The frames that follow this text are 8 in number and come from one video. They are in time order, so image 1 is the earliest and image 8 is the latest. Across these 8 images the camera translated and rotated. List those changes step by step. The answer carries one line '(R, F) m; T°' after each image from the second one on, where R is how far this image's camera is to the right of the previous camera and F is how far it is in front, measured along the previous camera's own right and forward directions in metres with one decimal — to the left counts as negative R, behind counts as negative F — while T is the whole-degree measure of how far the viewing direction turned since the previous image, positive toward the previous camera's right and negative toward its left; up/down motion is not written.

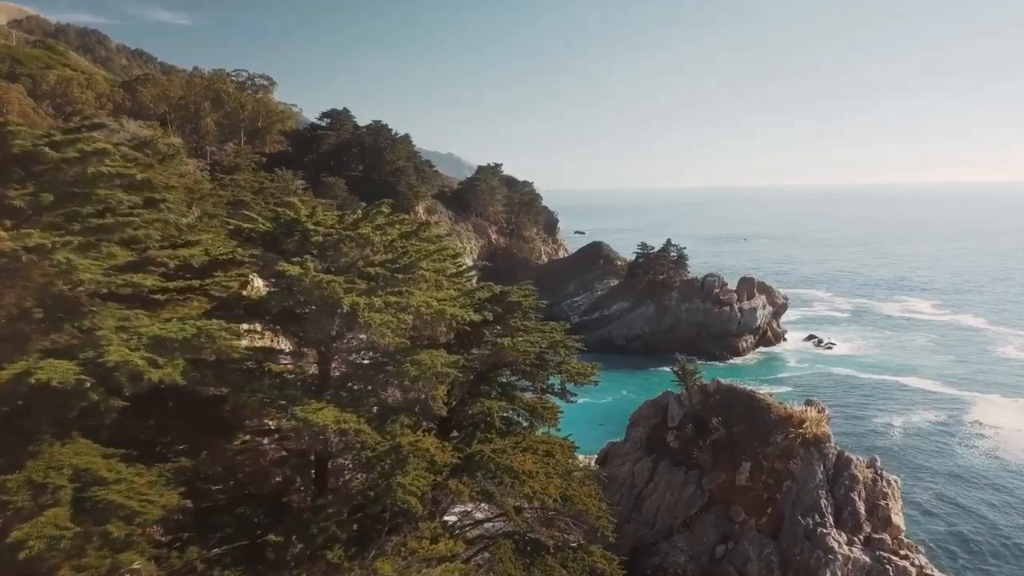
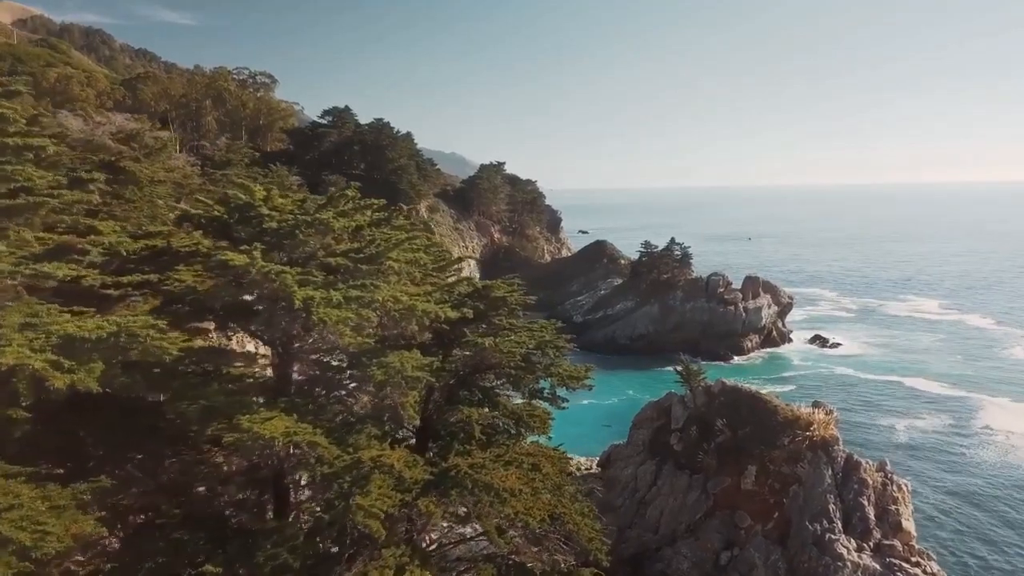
(+0.2, +0.8) m; 0°
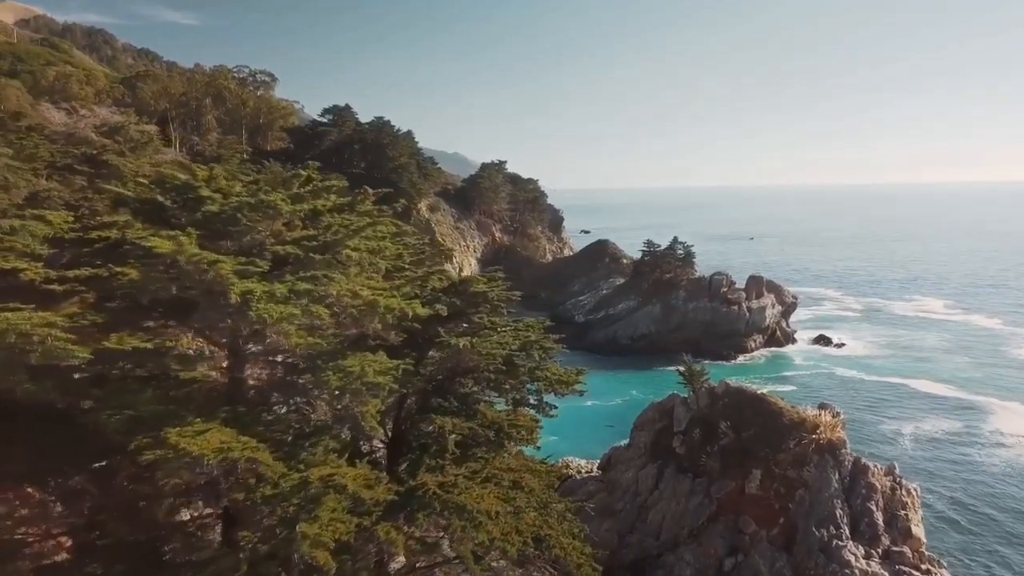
(+0.2, +0.7) m; 0°
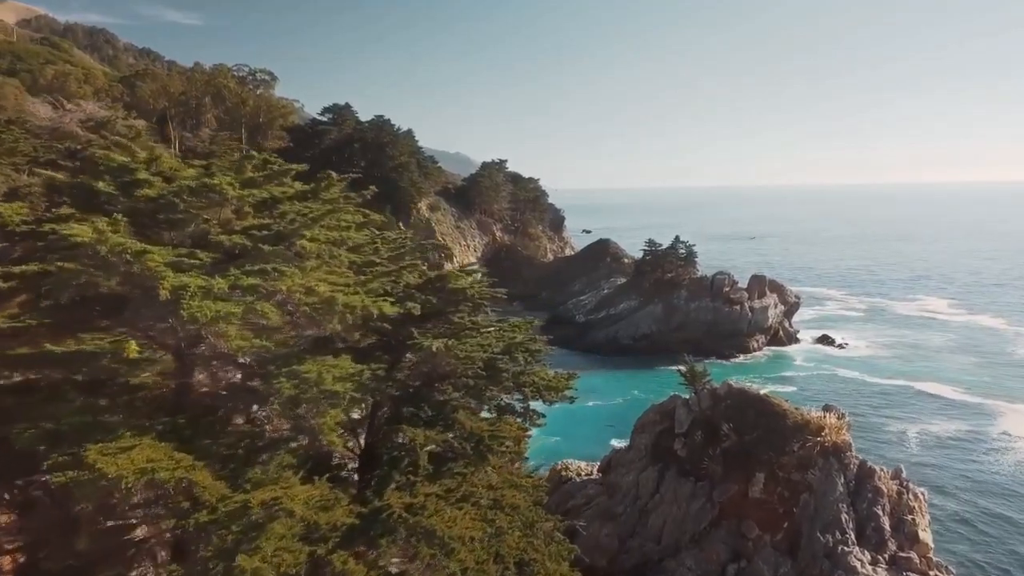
(+0.1, +0.6) m; 0°
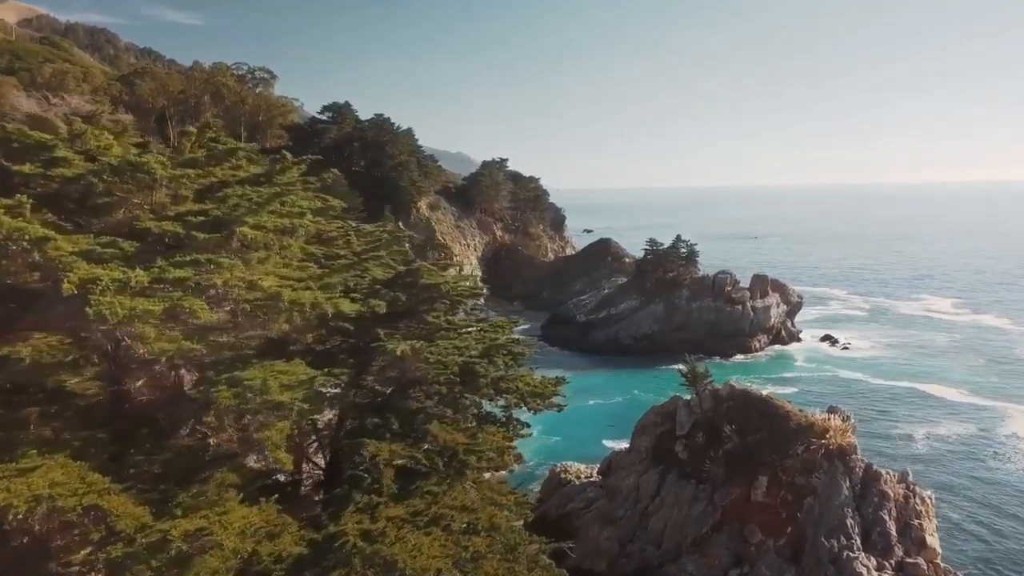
(+0.1, +0.6) m; 0°
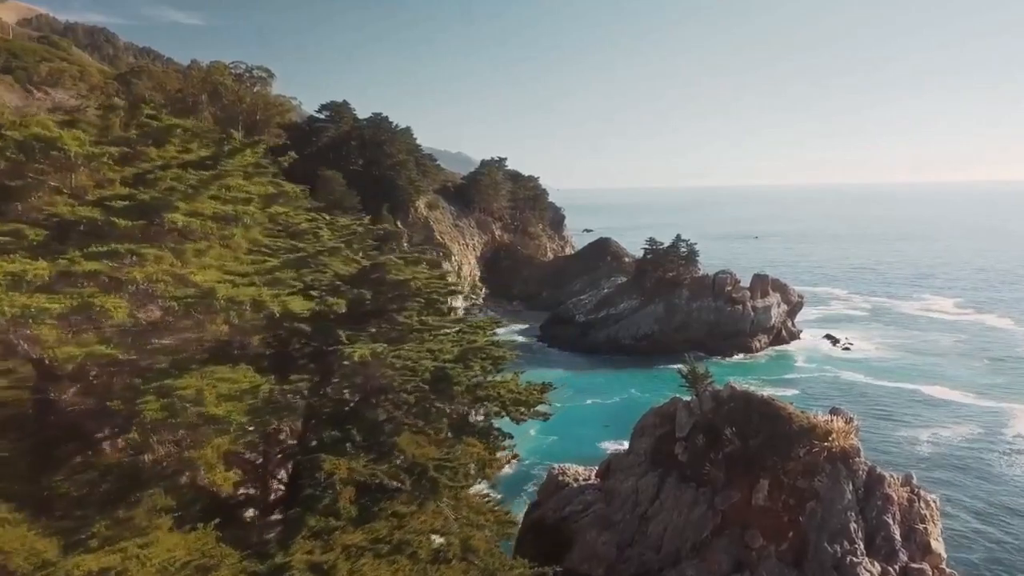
(+0.1, +0.5) m; 0°
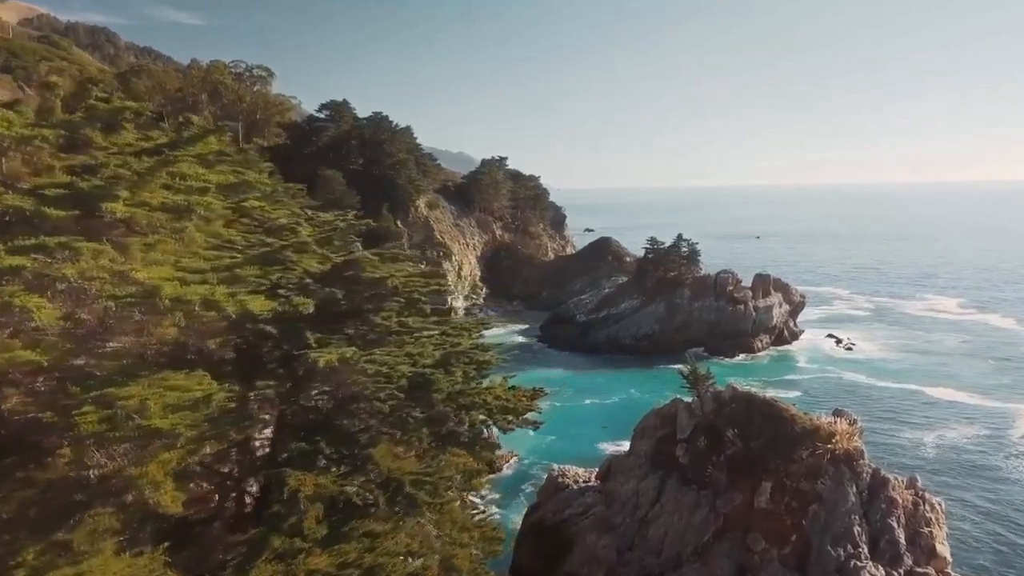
(+0.1, +0.4) m; 0°
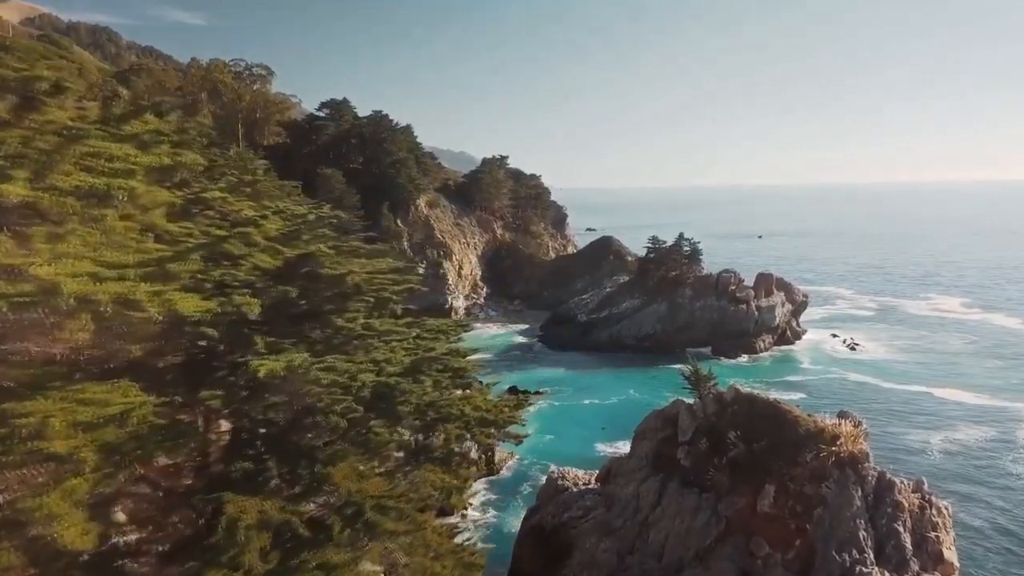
(+0.1, +0.5) m; 0°
